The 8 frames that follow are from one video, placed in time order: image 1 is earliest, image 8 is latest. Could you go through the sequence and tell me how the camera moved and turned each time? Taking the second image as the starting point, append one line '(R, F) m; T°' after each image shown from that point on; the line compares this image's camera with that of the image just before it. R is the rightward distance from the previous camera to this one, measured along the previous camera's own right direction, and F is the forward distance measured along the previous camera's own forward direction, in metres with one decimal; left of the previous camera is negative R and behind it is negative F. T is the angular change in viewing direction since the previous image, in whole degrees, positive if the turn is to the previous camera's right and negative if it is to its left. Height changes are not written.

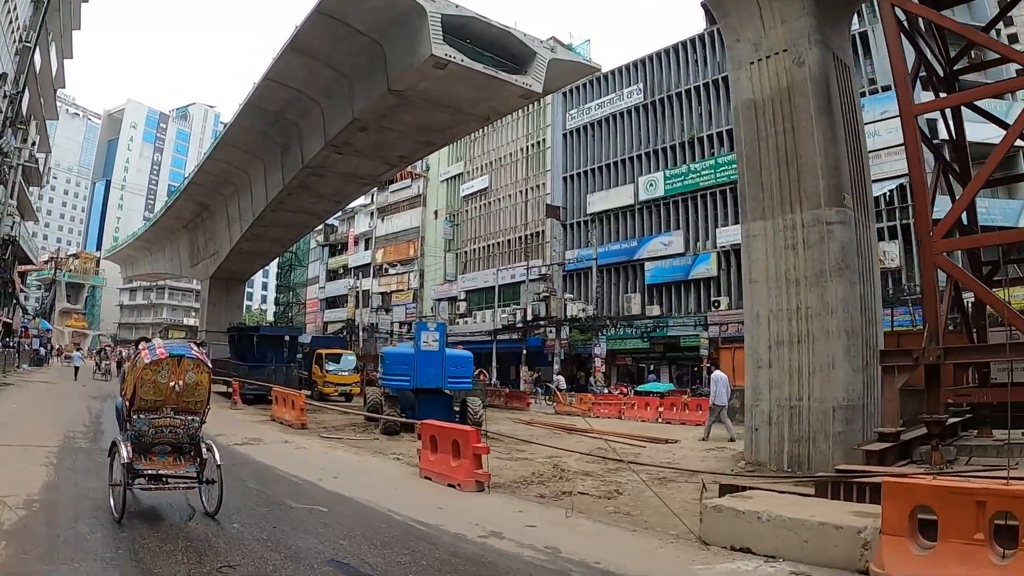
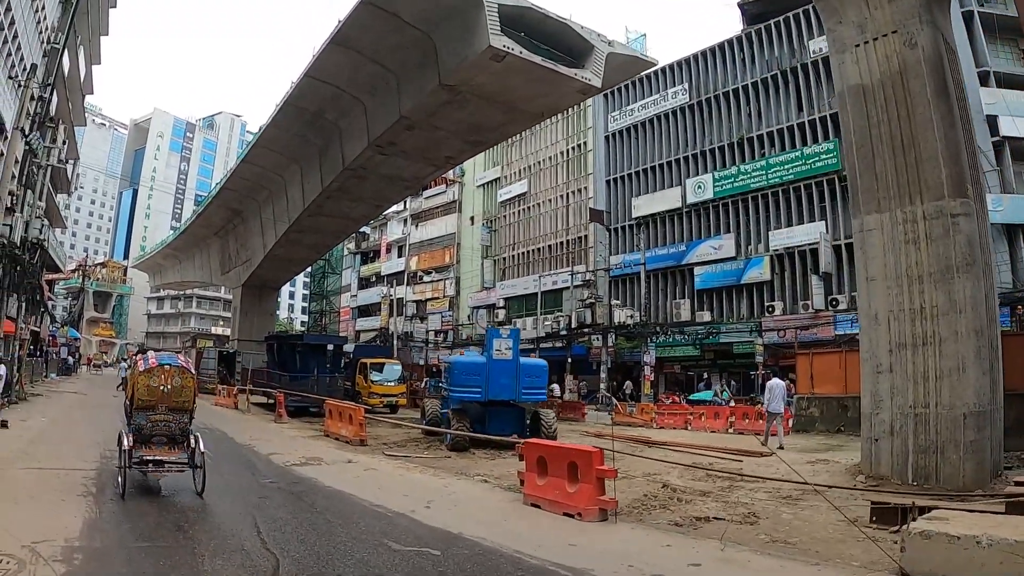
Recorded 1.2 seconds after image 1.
(-1.4, +1.1) m; -1°
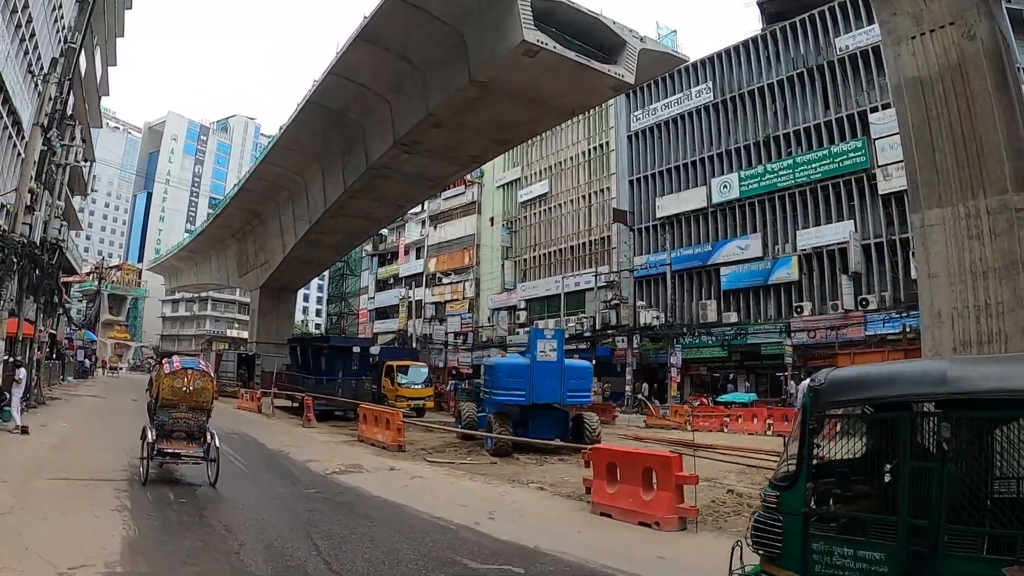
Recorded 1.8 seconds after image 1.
(-0.8, +0.3) m; 0°
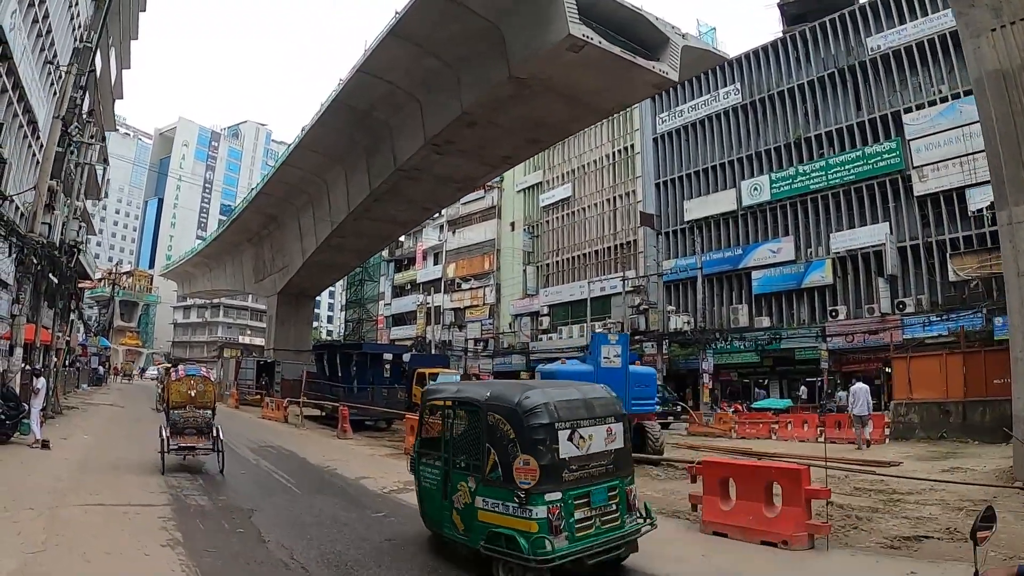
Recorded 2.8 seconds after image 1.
(-1.2, +0.5) m; 0°
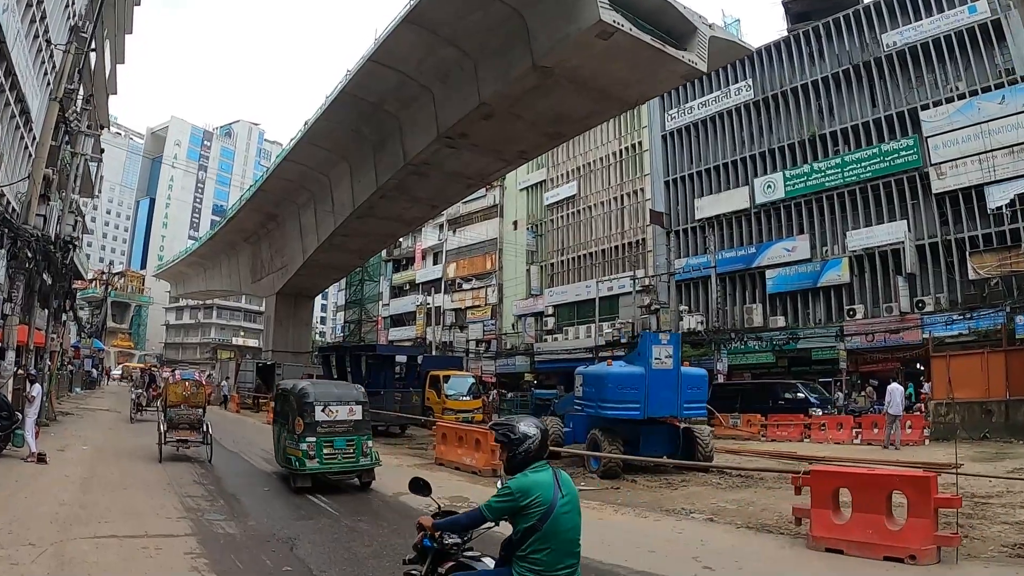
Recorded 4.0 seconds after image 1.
(-1.1, +0.8) m; +1°
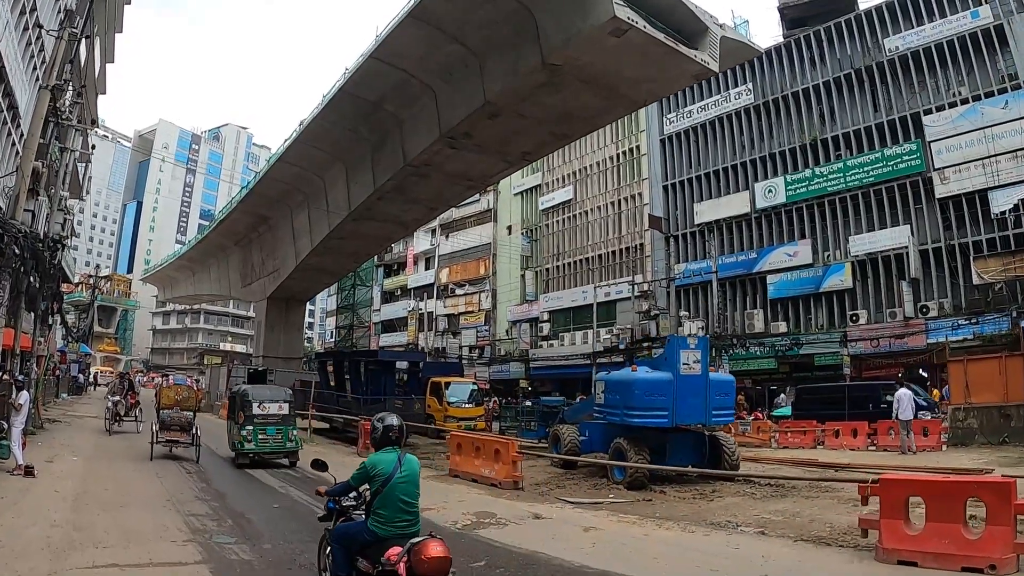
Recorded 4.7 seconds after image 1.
(-0.6, +0.5) m; +1°
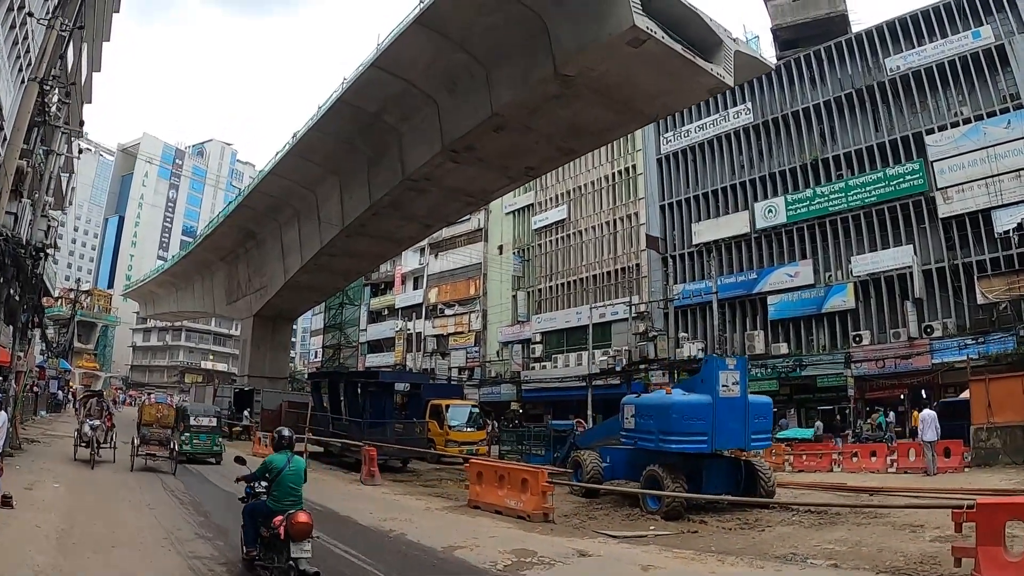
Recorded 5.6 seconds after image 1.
(-0.8, +0.7) m; +2°
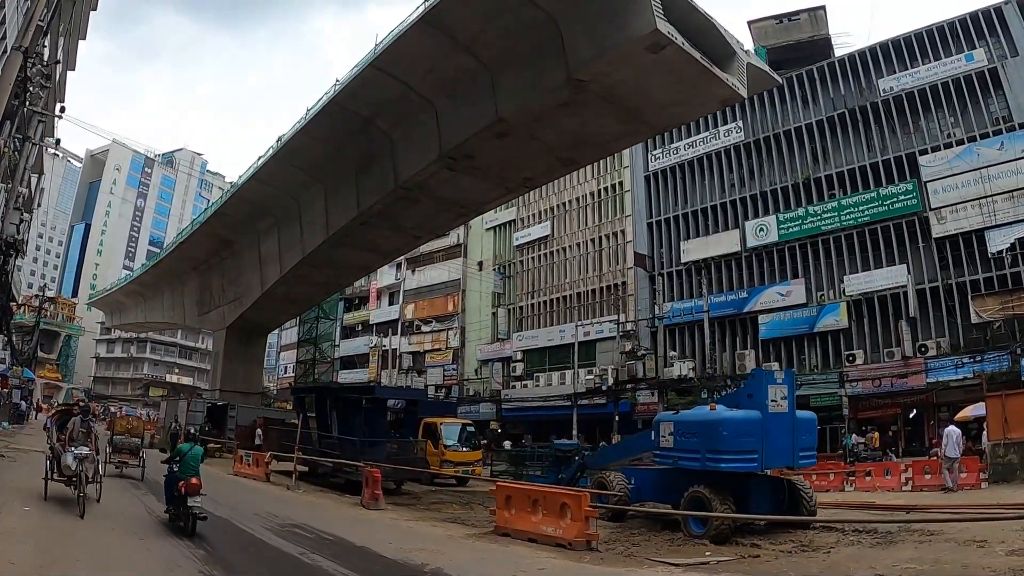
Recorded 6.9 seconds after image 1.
(-1.1, +0.8) m; +3°
